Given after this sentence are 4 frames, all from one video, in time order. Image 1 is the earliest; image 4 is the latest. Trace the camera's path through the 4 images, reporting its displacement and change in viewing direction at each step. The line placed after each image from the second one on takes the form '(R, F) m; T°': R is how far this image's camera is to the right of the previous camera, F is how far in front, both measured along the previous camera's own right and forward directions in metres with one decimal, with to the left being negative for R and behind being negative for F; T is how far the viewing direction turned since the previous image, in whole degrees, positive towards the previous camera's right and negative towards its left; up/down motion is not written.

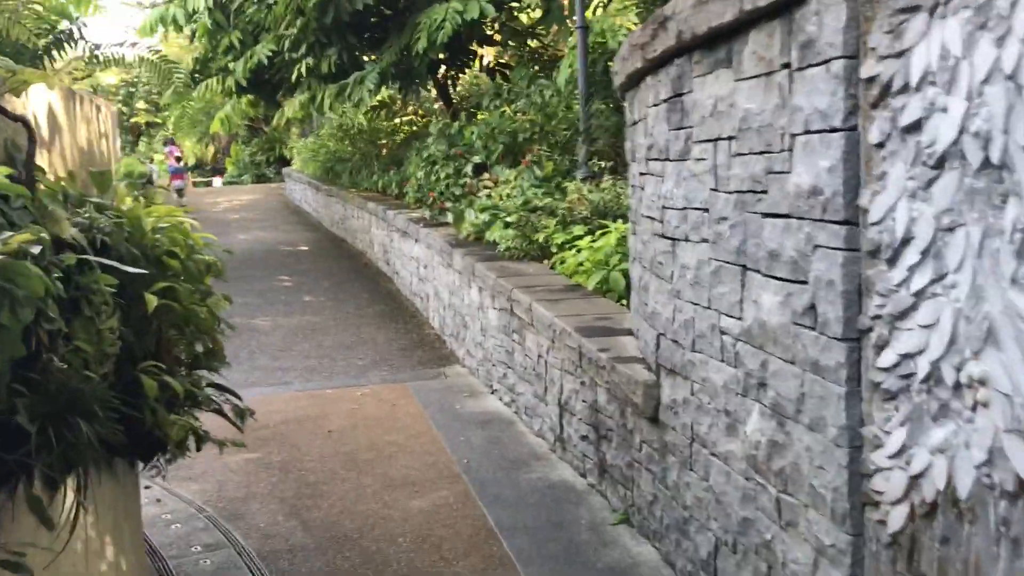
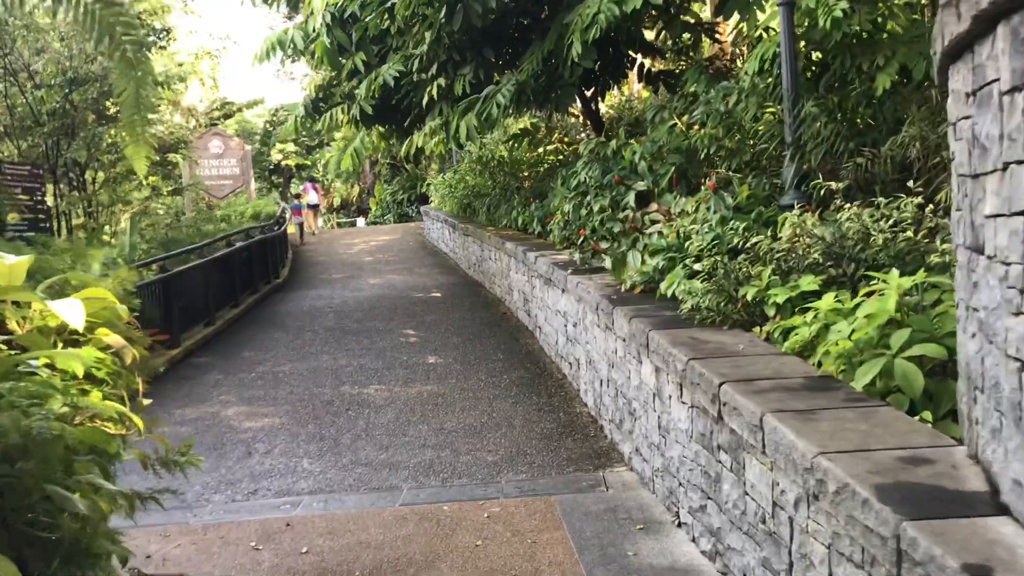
(-0.2, +1.8) m; -9°
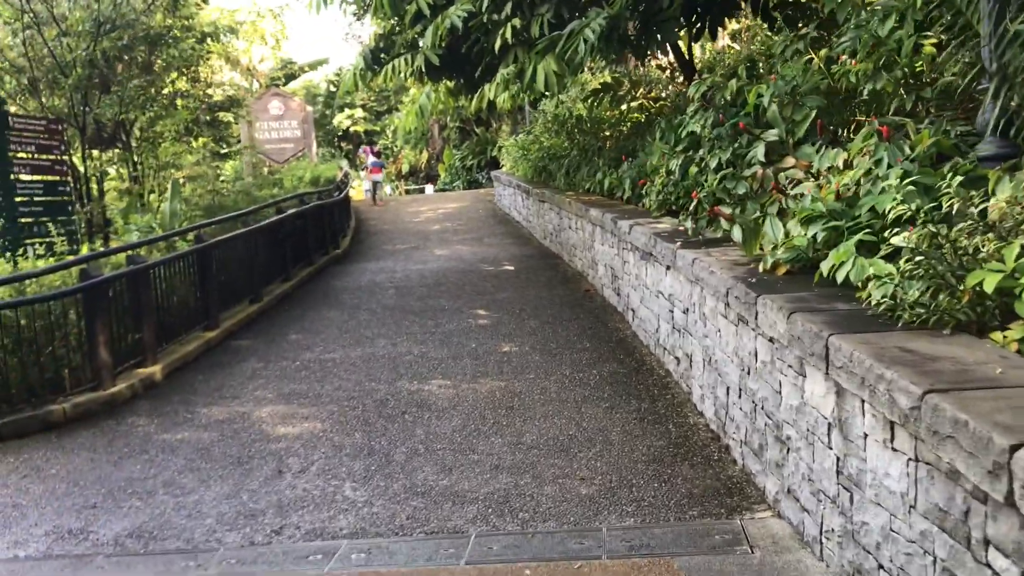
(-0.1, +1.3) m; -4°
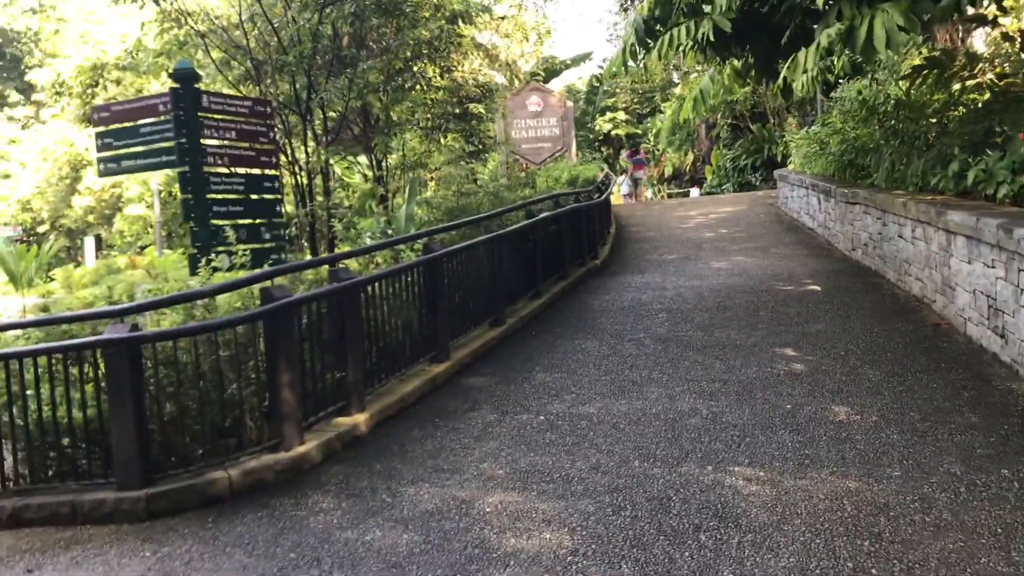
(-0.4, +1.9) m; -15°
